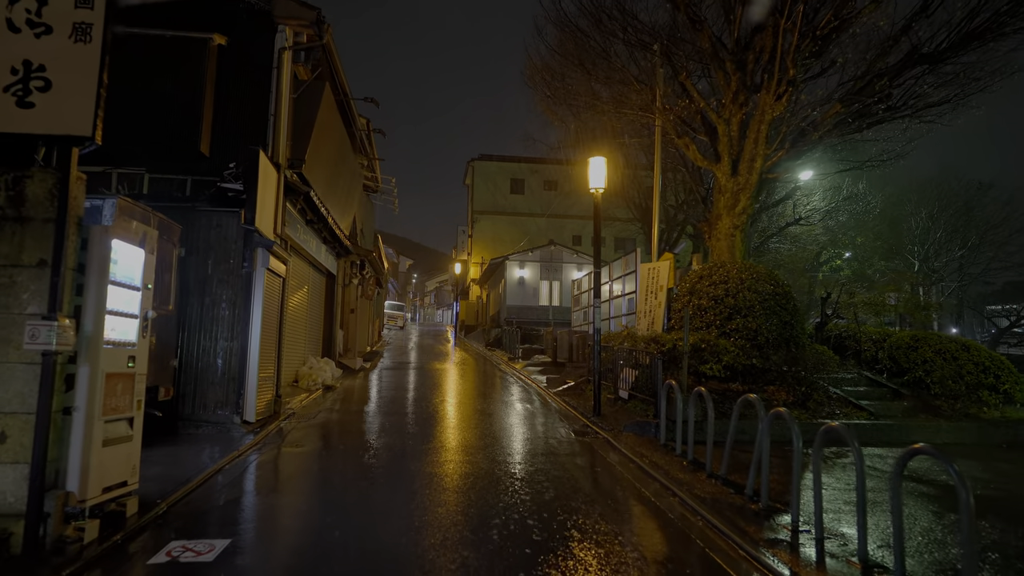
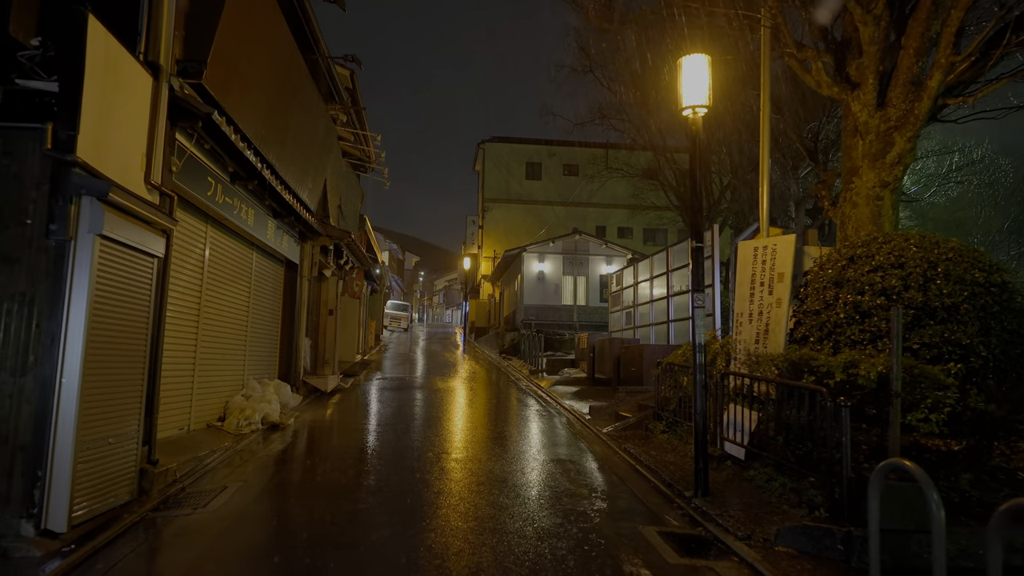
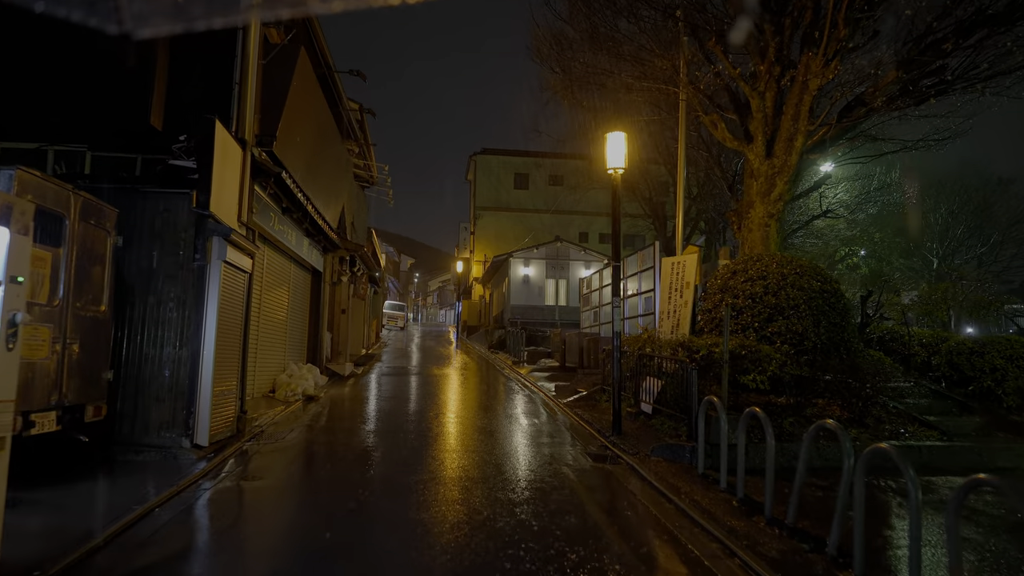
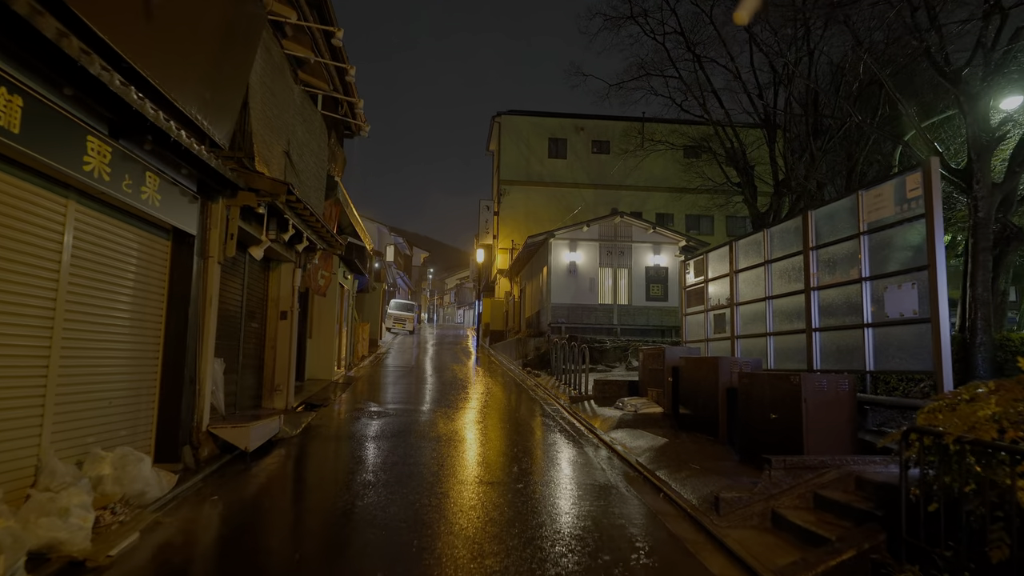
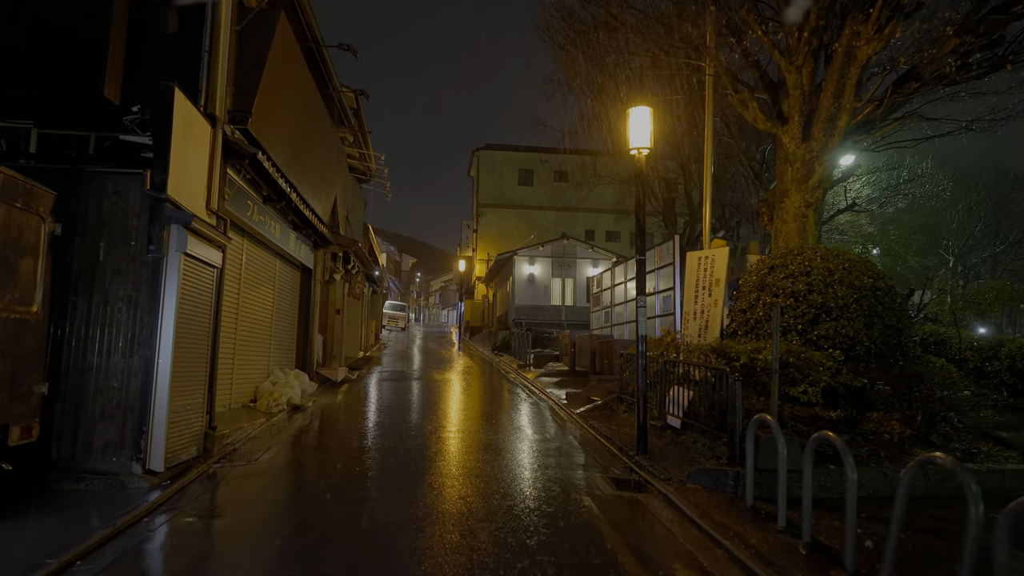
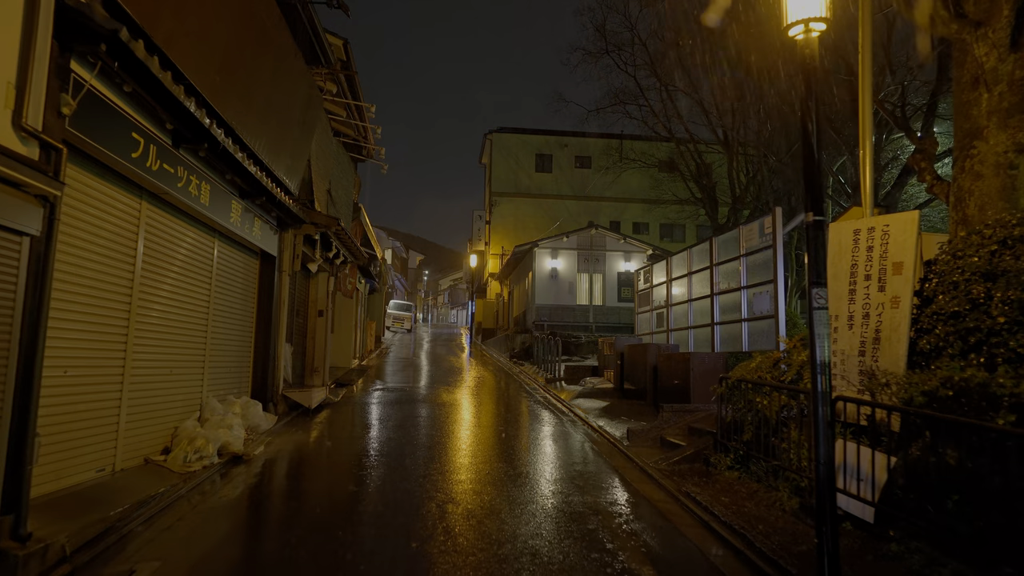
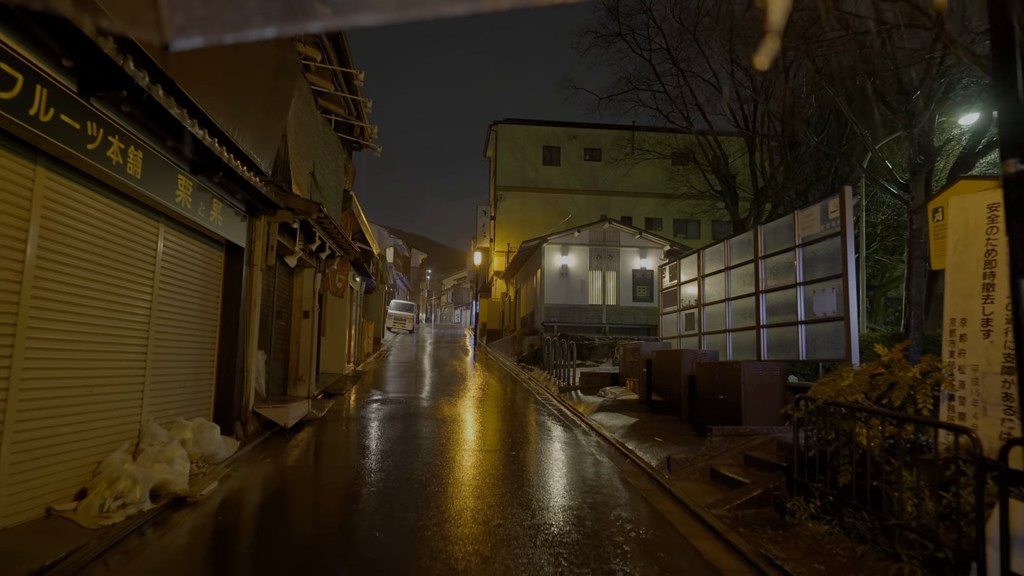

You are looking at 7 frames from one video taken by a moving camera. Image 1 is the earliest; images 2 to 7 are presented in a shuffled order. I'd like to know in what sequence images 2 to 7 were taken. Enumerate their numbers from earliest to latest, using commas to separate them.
3, 5, 2, 6, 7, 4
